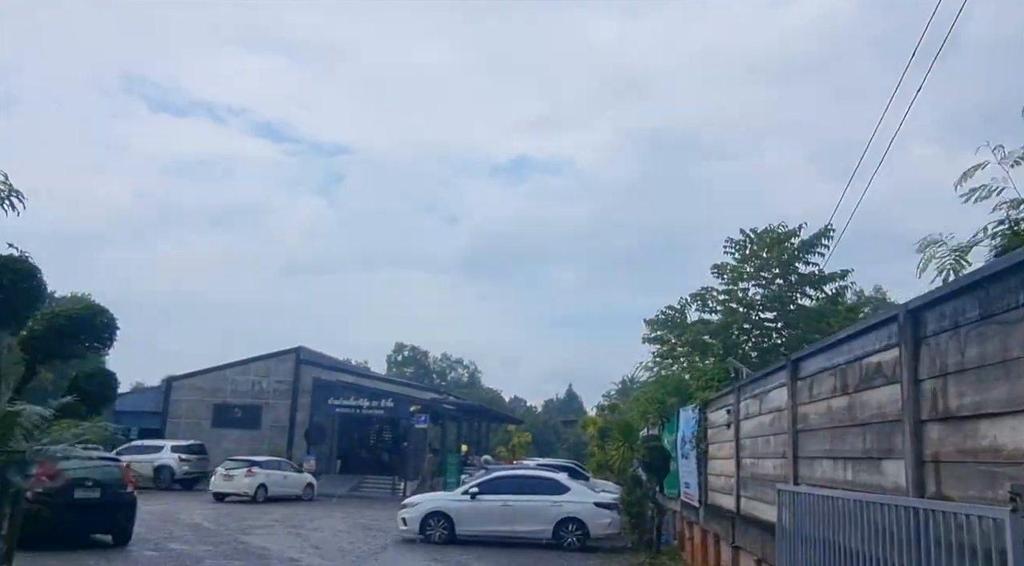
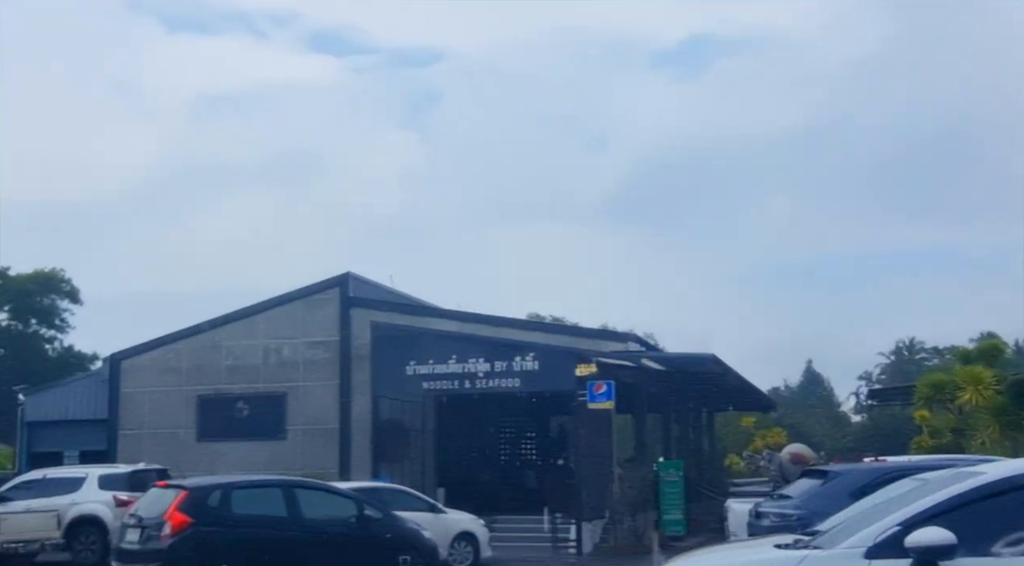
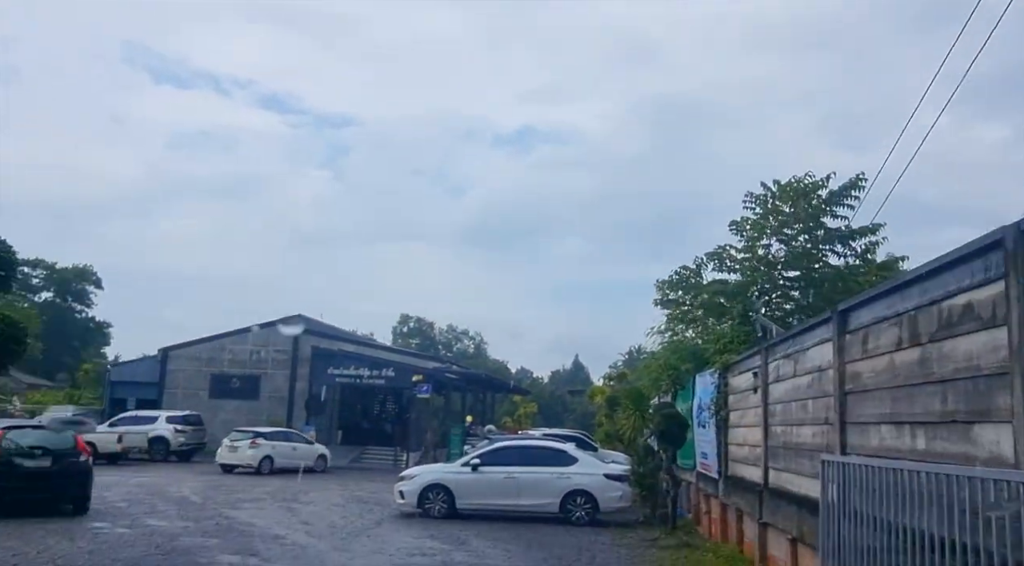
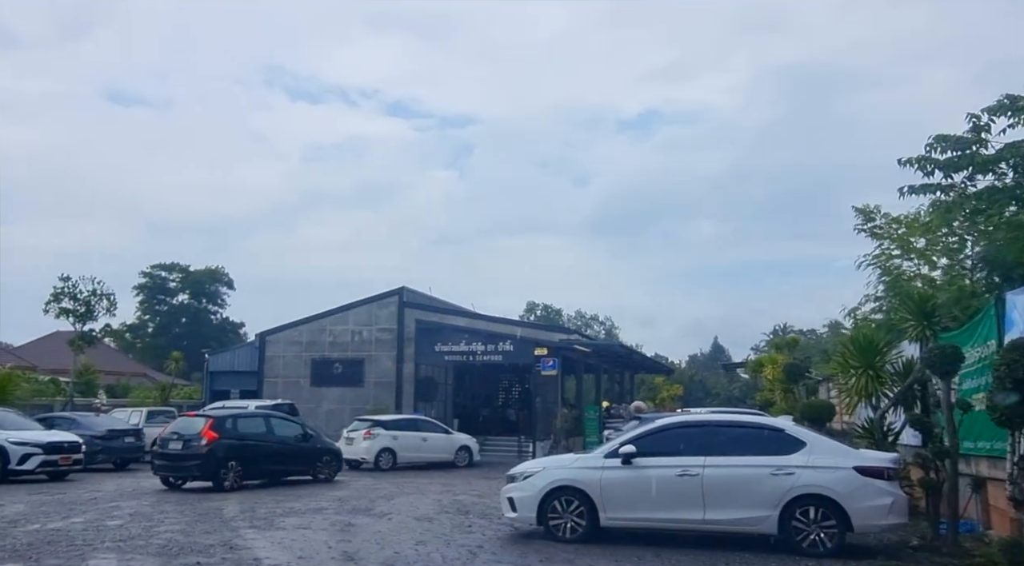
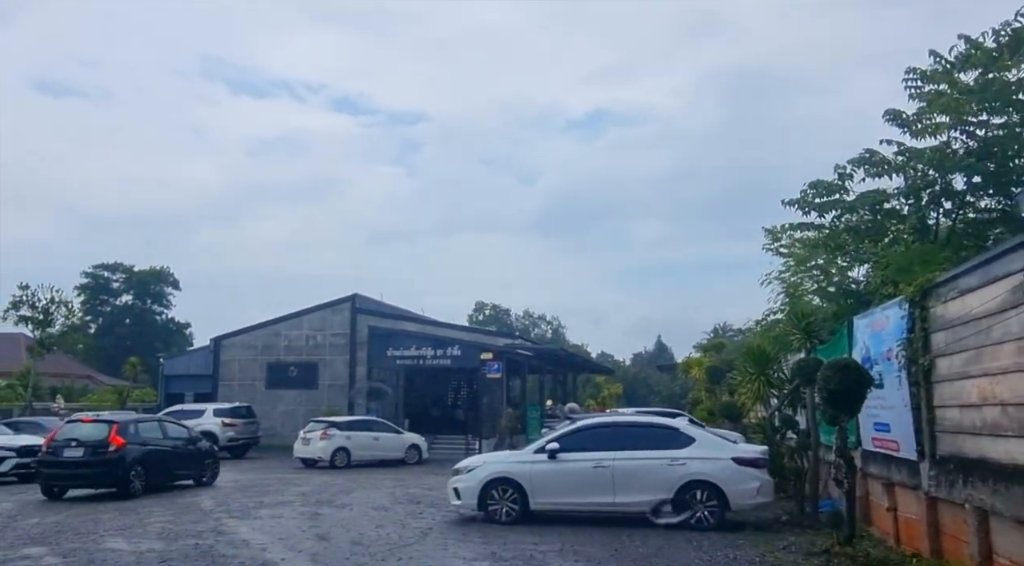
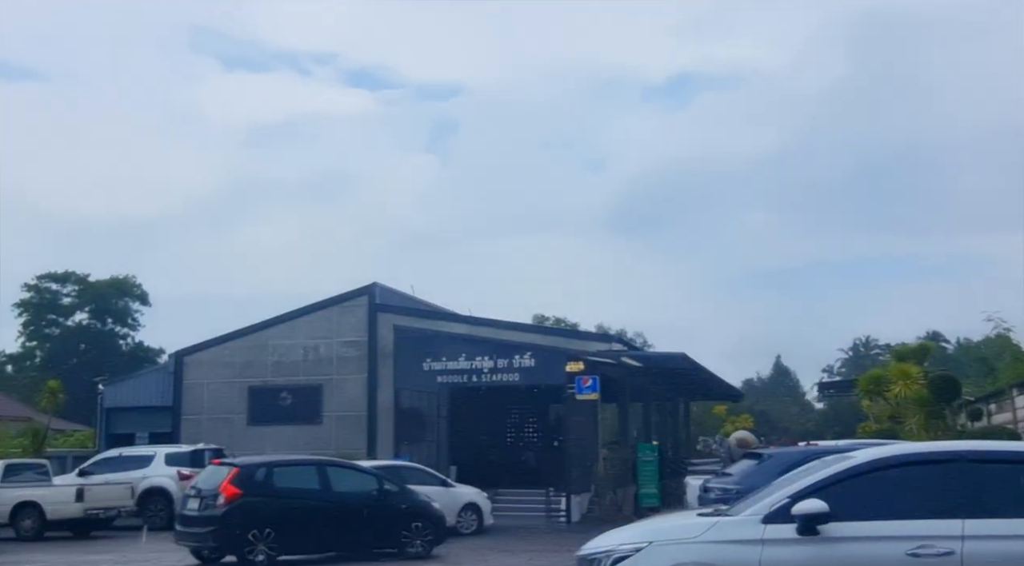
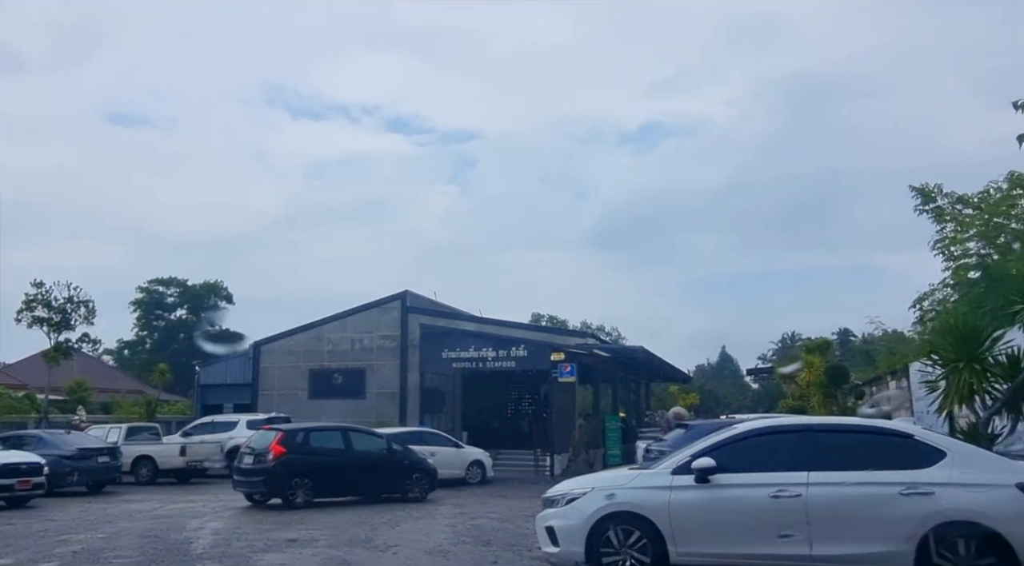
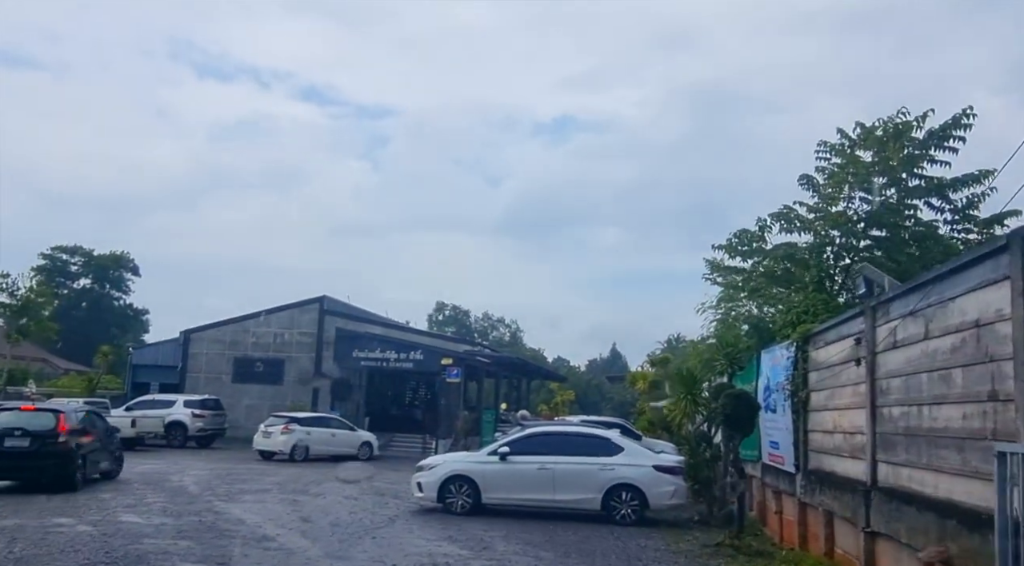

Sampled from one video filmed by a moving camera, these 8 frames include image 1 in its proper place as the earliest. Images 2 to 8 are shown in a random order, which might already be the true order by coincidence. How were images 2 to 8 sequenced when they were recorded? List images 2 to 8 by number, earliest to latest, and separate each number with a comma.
3, 8, 5, 4, 7, 6, 2
